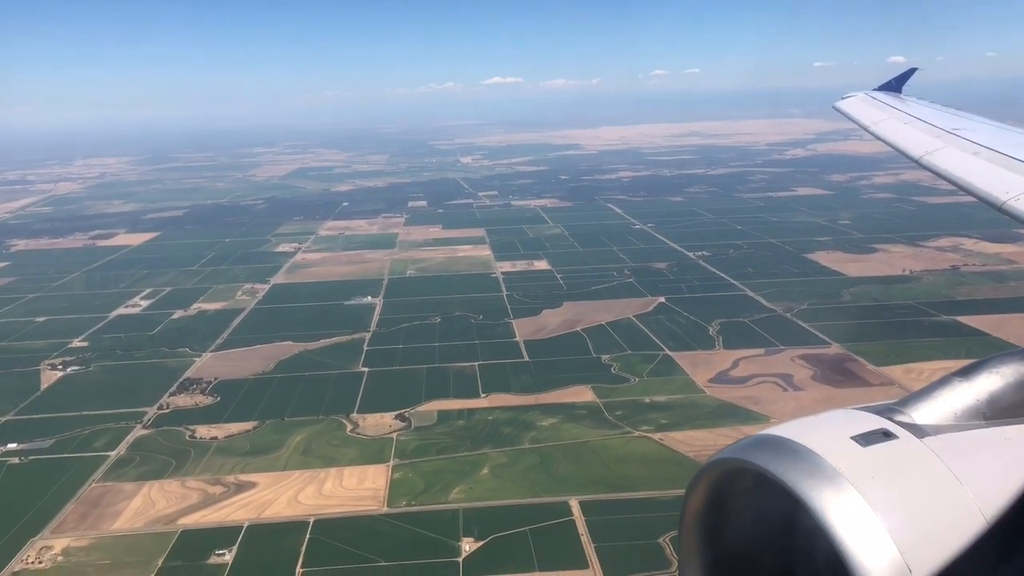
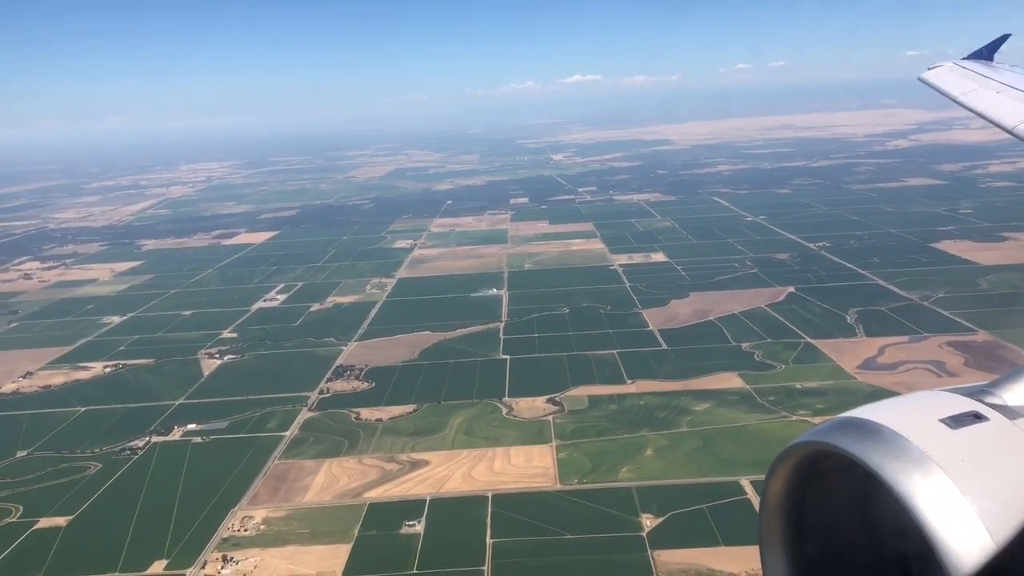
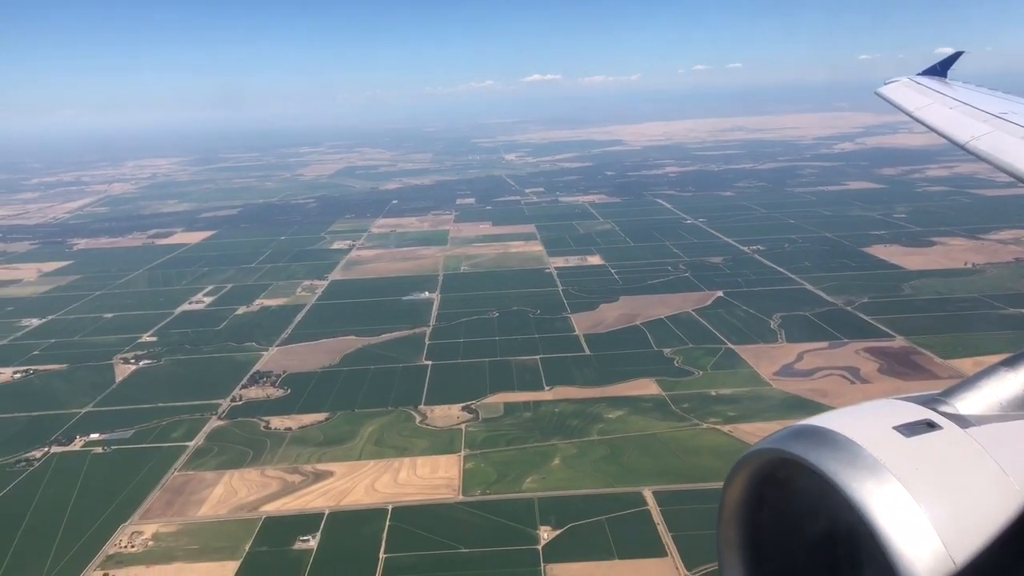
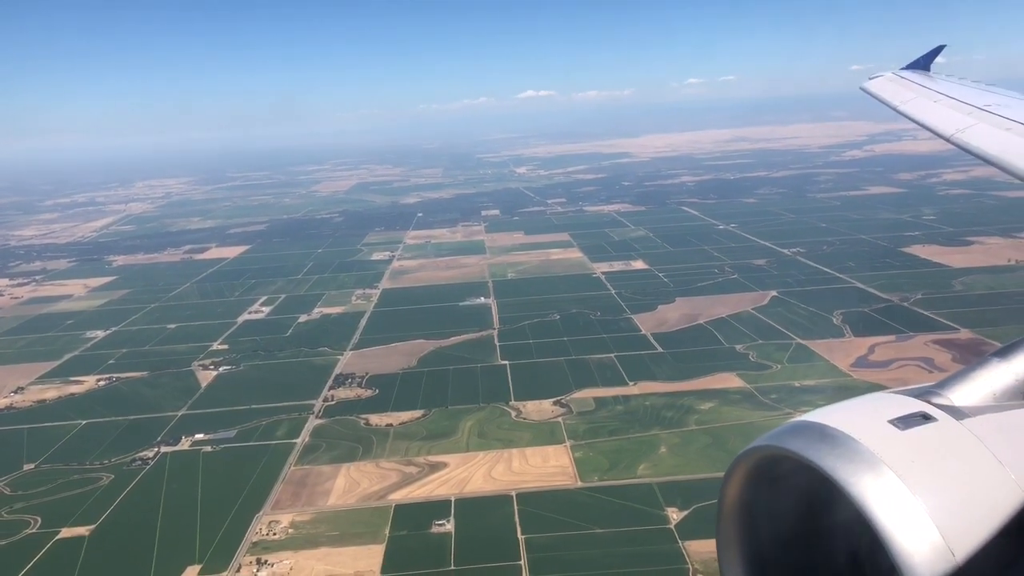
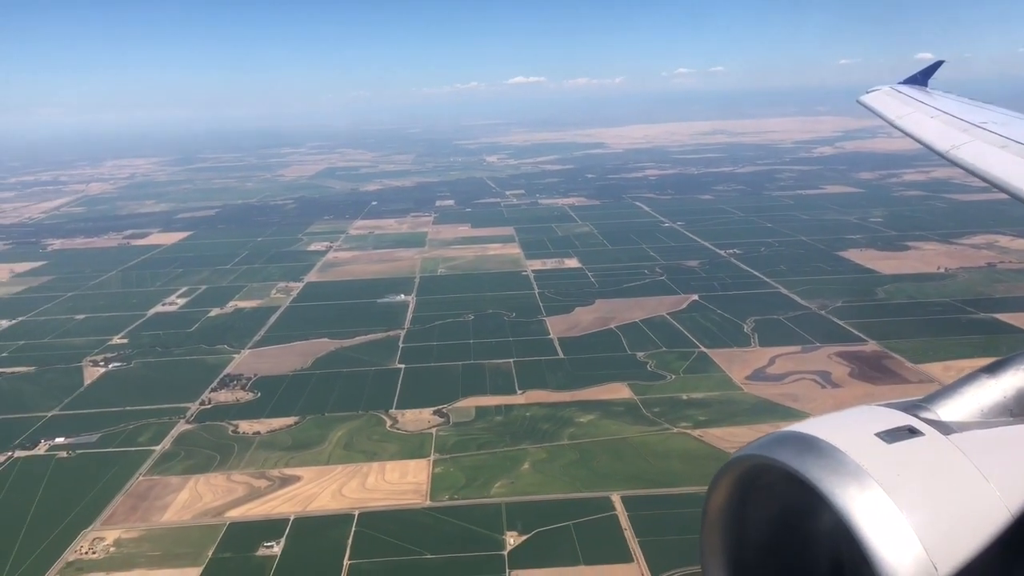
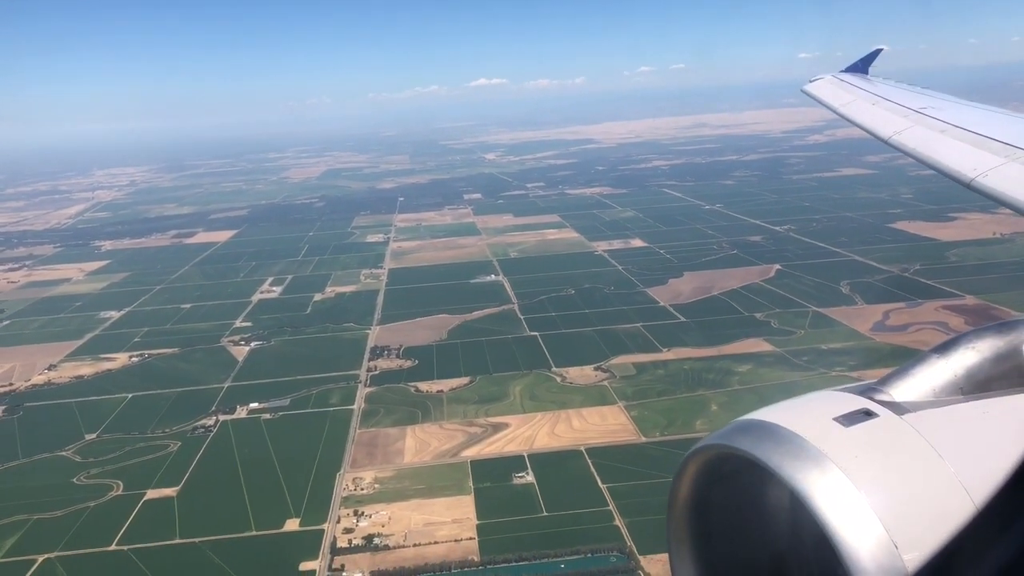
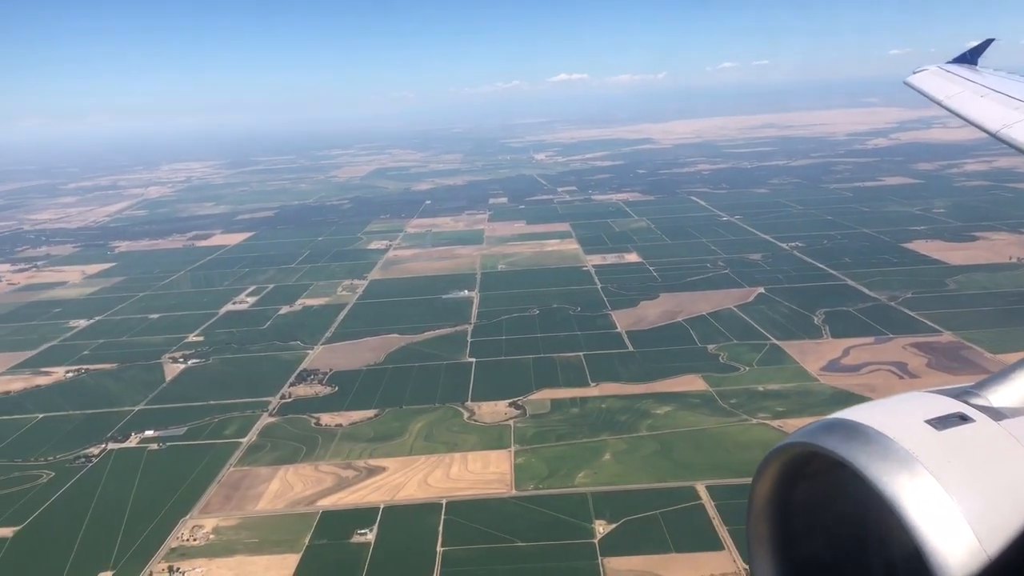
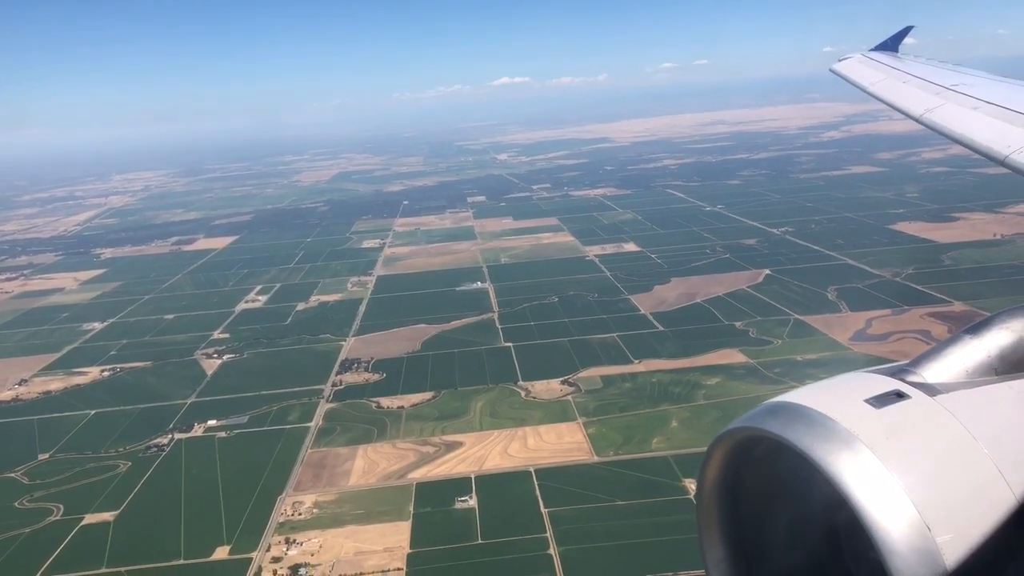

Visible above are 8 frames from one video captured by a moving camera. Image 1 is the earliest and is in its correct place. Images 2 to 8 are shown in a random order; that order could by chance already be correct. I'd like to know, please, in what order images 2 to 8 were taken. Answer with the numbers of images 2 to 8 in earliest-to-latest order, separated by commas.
5, 3, 7, 2, 4, 8, 6
